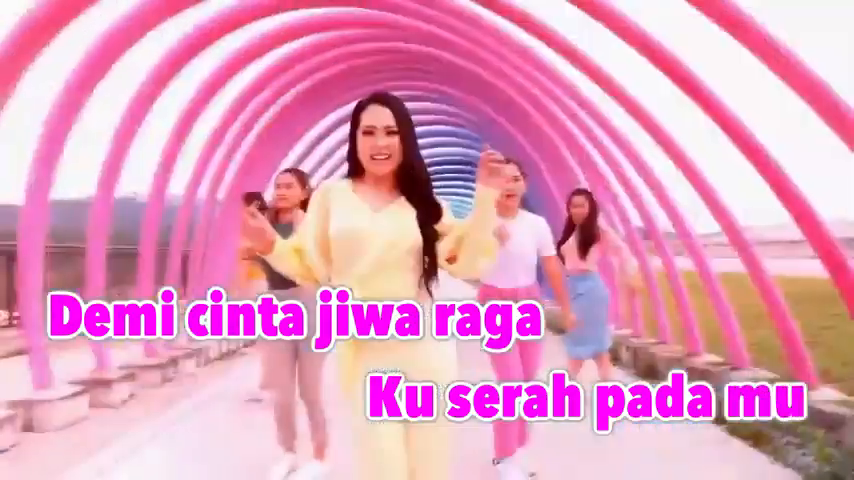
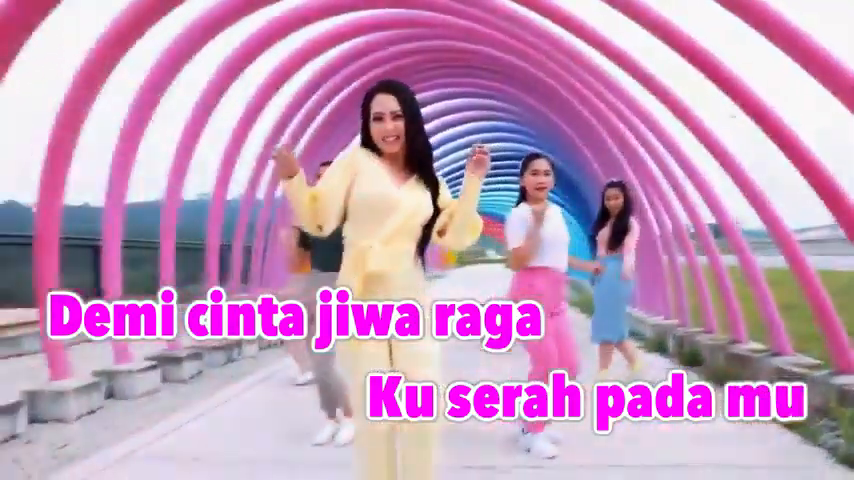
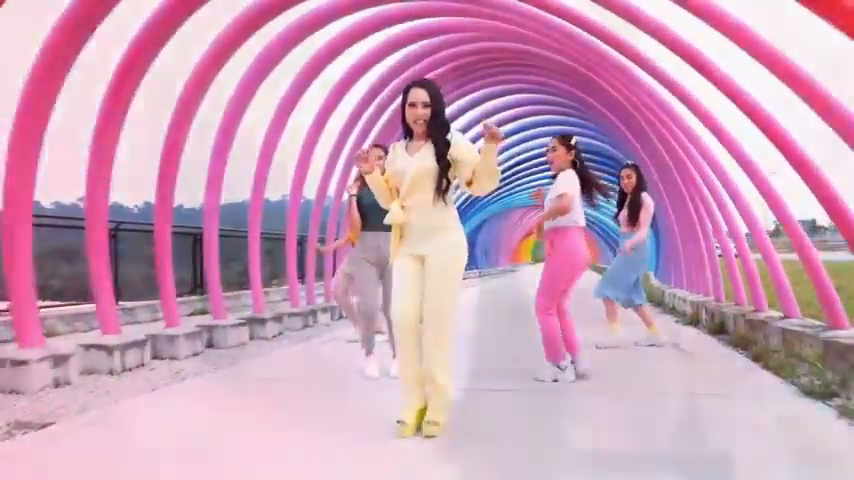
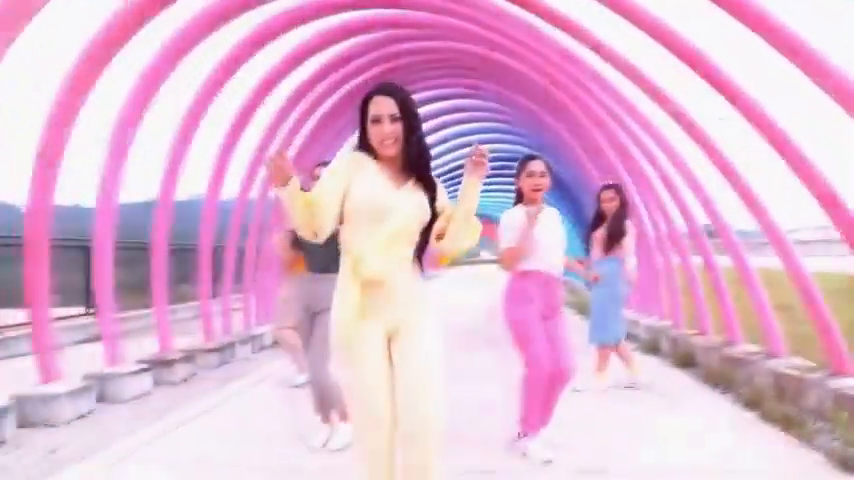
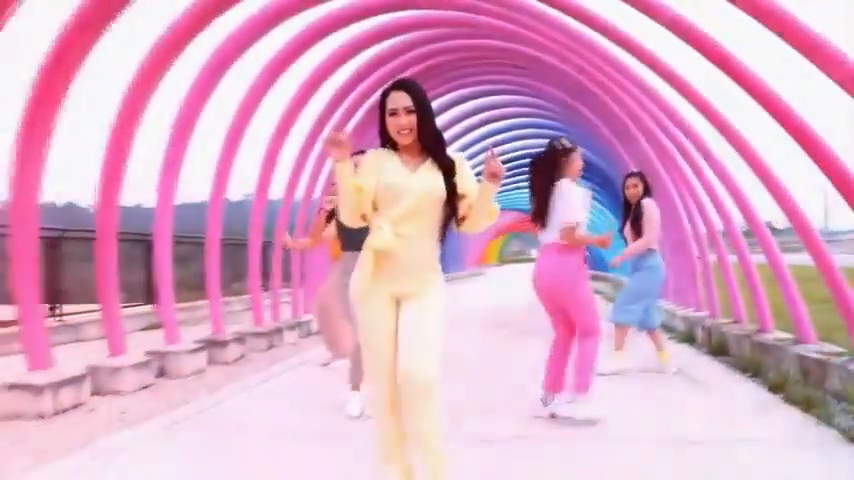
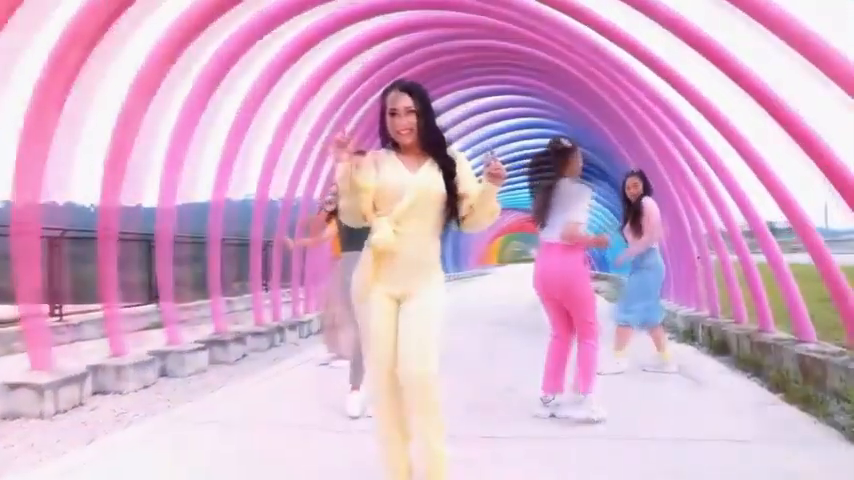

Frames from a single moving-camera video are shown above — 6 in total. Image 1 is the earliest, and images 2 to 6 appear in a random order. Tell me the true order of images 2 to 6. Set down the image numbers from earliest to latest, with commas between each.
2, 5, 3, 6, 4
